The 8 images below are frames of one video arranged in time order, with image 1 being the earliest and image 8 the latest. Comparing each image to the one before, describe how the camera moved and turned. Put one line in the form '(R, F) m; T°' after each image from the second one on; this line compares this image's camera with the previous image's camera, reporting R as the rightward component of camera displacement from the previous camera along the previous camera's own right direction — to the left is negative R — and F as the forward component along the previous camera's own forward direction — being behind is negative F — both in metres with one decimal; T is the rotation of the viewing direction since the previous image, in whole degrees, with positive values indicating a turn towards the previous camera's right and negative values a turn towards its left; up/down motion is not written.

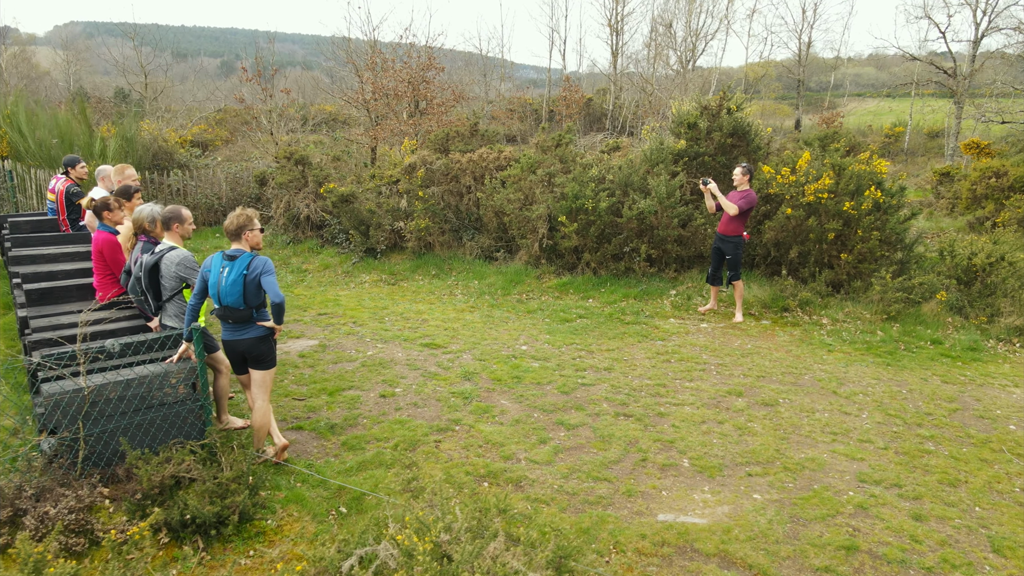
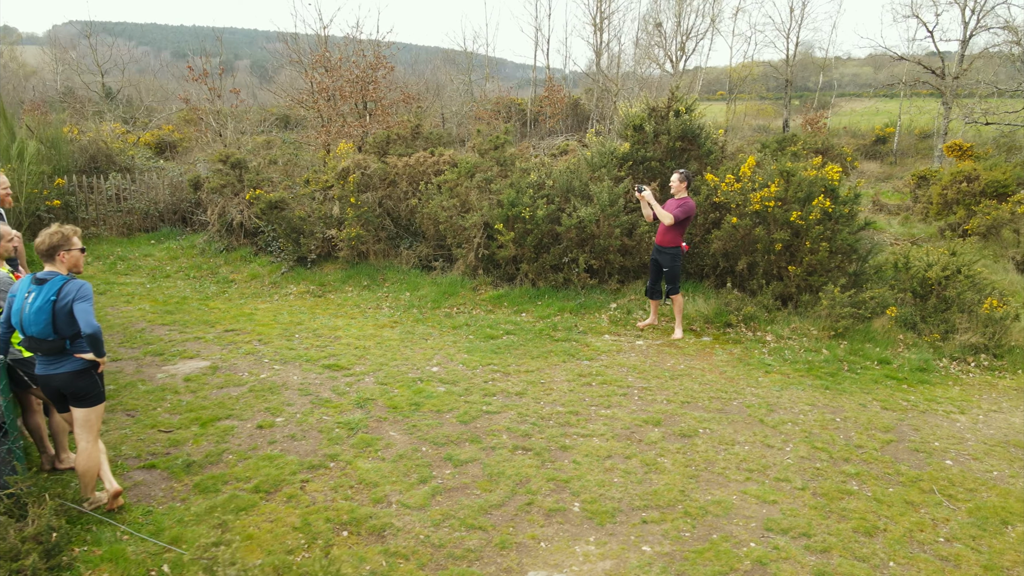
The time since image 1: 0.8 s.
(+0.7, +0.5) m; 0°
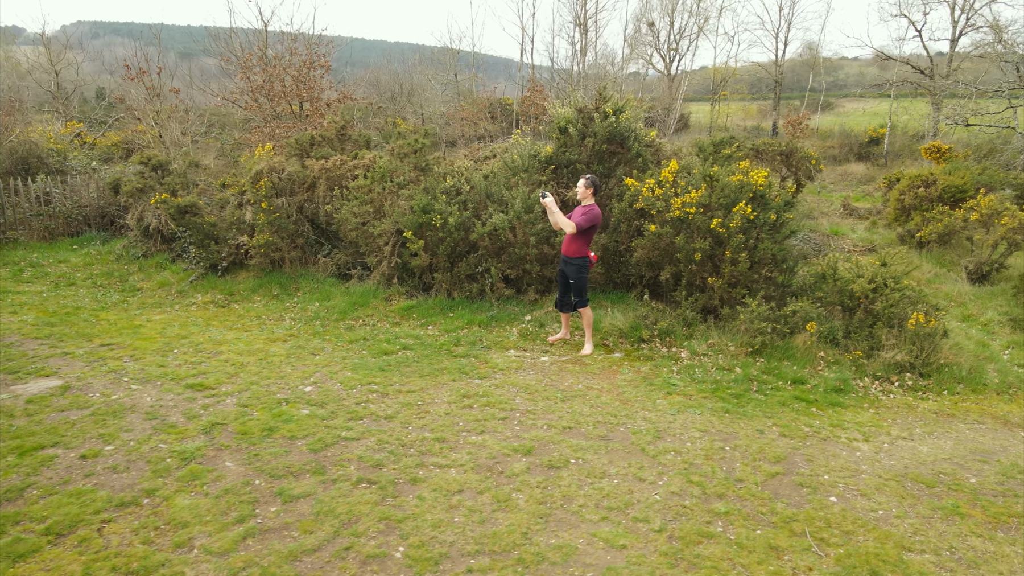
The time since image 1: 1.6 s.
(+0.9, +0.4) m; 0°
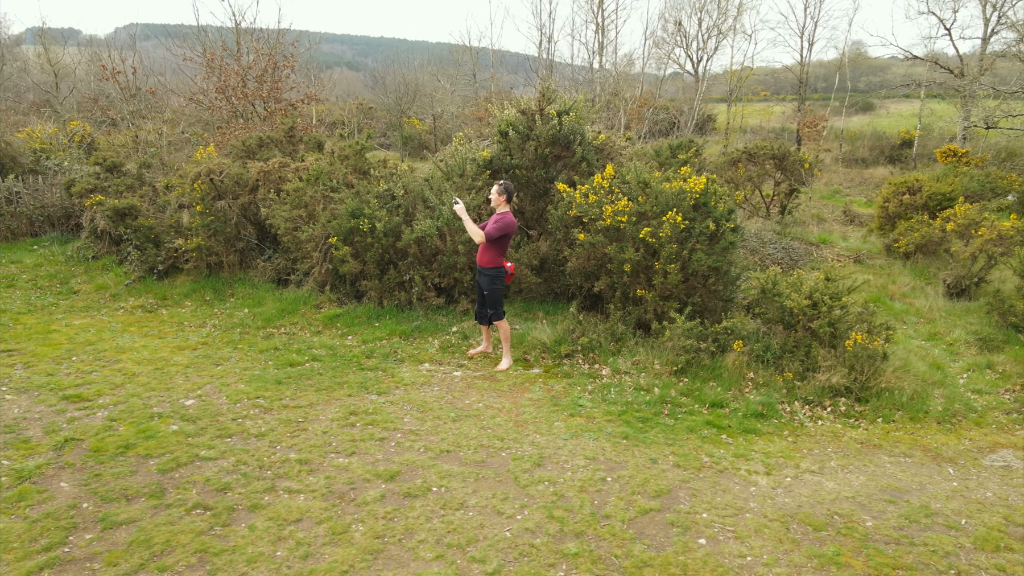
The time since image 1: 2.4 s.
(+1.0, +0.3) m; -3°
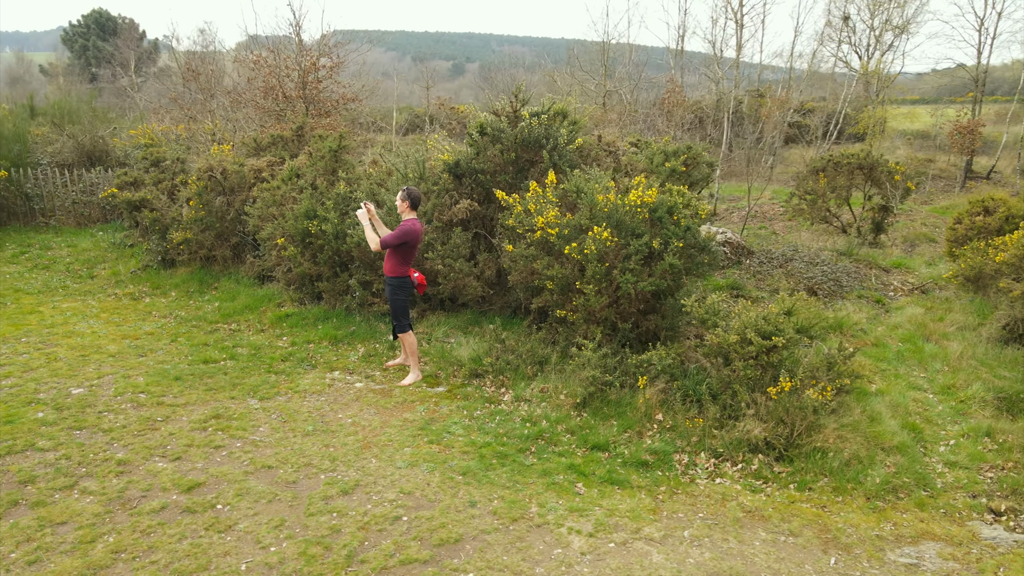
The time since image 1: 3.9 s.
(+2.0, +0.6) m; -13°
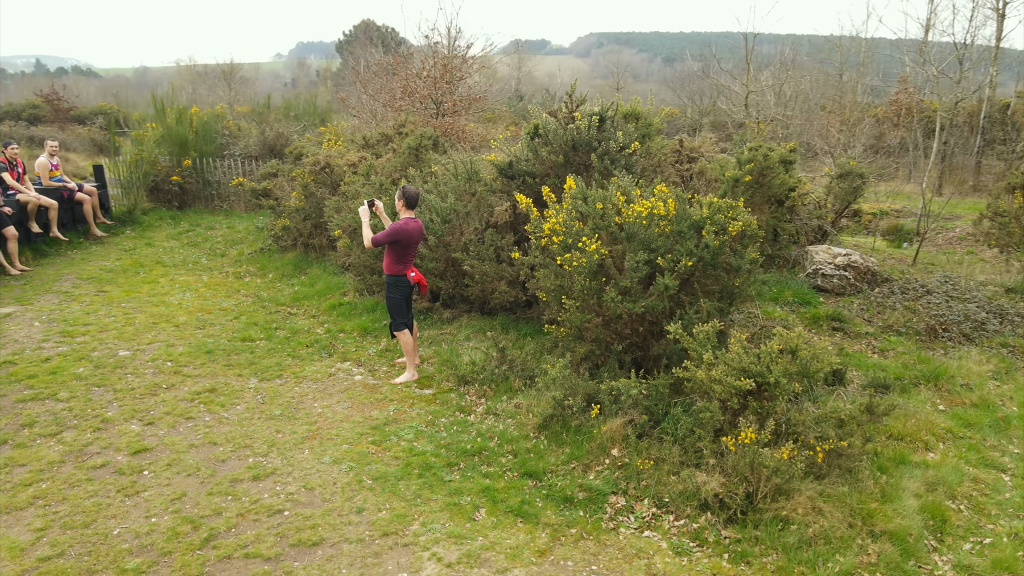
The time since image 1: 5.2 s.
(+1.8, +0.5) m; -18°
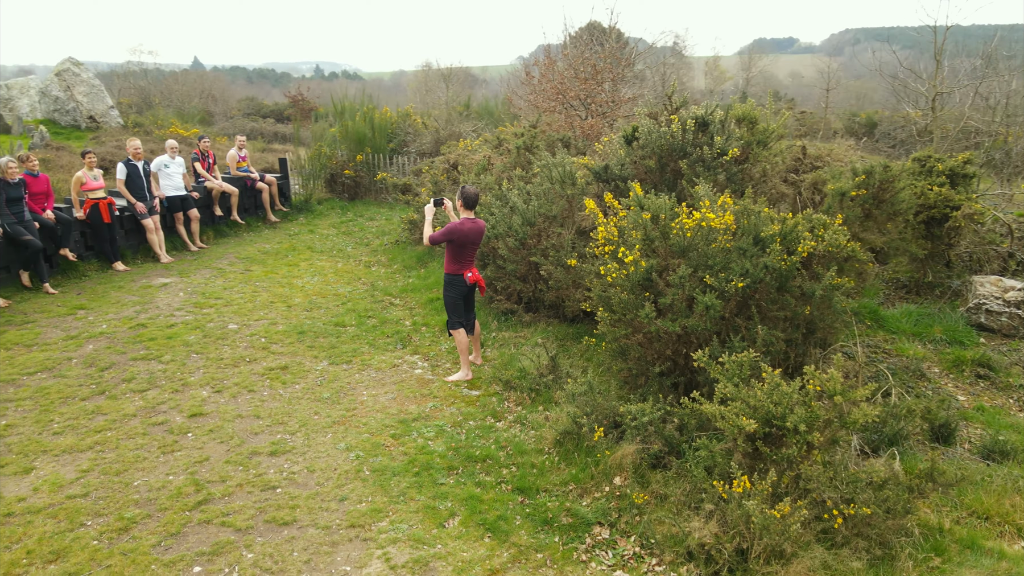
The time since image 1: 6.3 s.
(+1.2, +0.3) m; -17°
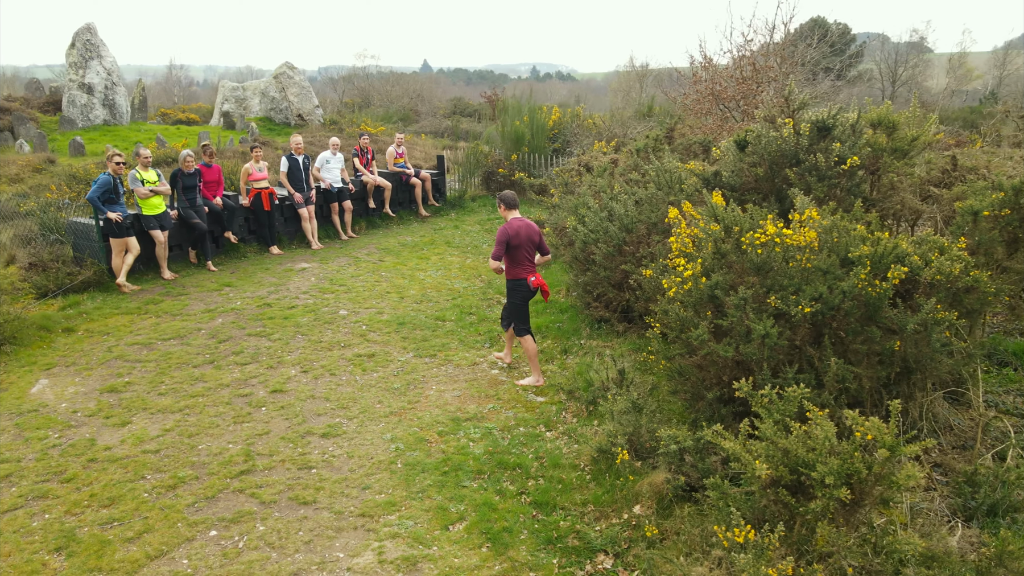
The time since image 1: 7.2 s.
(+0.9, +0.2) m; -15°
